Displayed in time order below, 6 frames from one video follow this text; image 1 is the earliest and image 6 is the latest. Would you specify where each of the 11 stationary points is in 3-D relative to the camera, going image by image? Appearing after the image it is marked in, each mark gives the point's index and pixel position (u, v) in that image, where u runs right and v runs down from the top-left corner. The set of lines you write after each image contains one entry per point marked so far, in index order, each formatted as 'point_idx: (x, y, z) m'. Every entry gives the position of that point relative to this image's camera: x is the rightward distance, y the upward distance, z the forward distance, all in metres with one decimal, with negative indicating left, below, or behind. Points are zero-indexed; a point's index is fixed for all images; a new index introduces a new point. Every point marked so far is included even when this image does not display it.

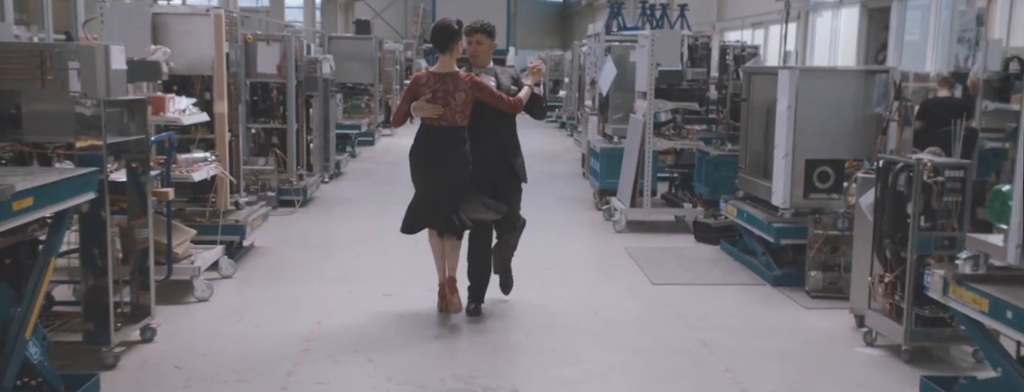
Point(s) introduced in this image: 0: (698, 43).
0: (+1.5, +1.2, +6.6) m
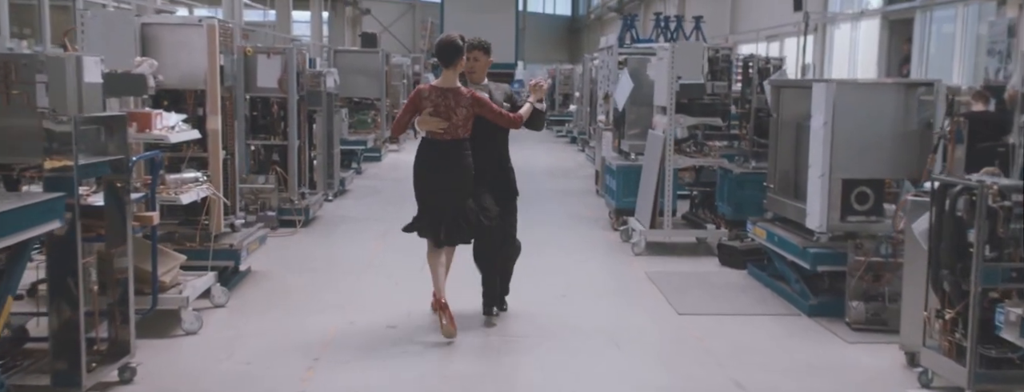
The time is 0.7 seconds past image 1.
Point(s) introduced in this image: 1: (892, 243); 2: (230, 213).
0: (+1.6, +1.1, +6.3) m
1: (+1.8, -0.2, +3.9) m
2: (-1.6, -0.1, +4.7) m
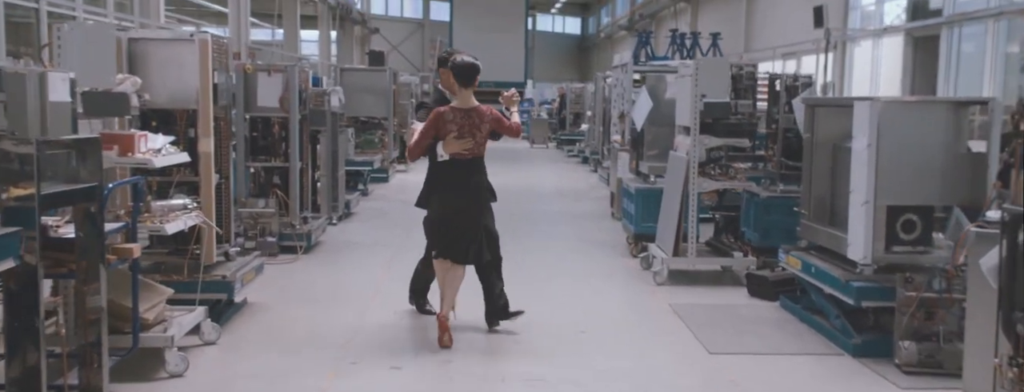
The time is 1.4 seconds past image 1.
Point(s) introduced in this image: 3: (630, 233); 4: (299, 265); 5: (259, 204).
0: (+1.7, +0.9, +6.0) m
1: (+1.9, -0.3, +3.6) m
2: (-1.5, -0.2, +4.4) m
3: (+0.9, -0.3, +6.2) m
4: (-1.5, -0.5, +5.7) m
5: (-1.8, -0.1, +5.9) m
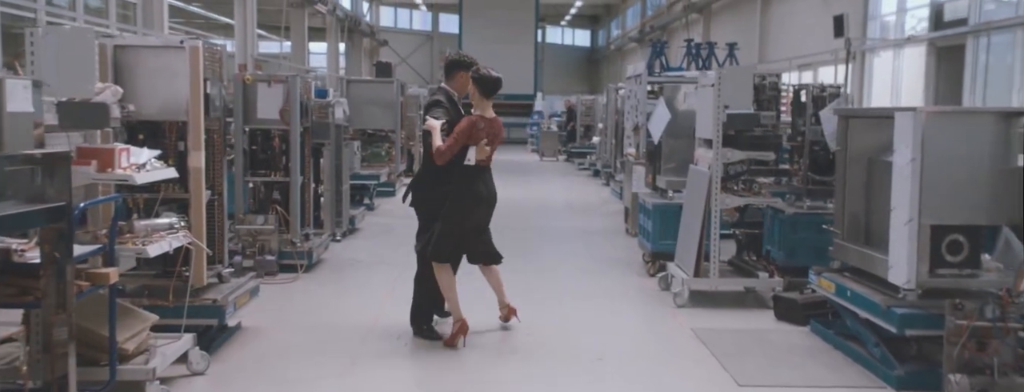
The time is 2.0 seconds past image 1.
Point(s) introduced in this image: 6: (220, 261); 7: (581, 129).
0: (+1.7, +0.8, +5.7) m
1: (+1.9, -0.4, +3.3) m
2: (-1.5, -0.3, +4.1) m
3: (+1.0, -0.4, +5.9) m
4: (-1.4, -0.6, +5.5) m
5: (-1.7, -0.2, +5.6) m
6: (-1.5, -0.3, +4.2) m
7: (+1.5, +1.5, +18.2) m
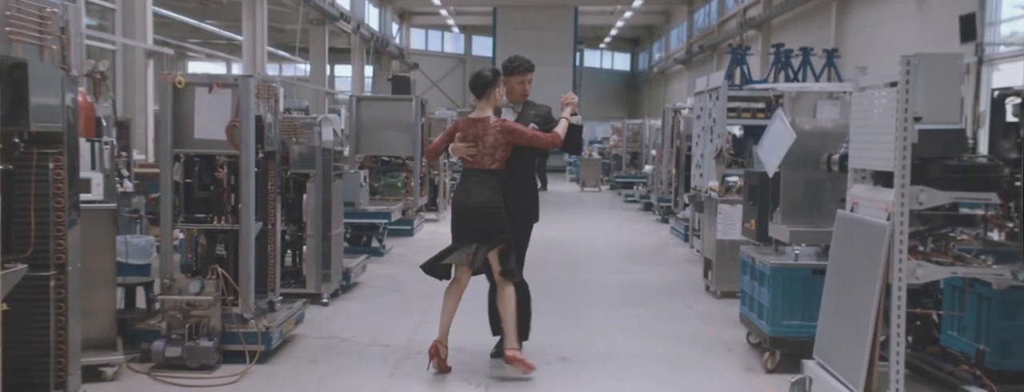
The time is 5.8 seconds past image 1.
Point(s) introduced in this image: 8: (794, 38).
0: (+2.0, +0.5, +3.8) m
1: (+2.1, -0.6, +1.4) m
2: (-1.3, -0.5, +2.4) m
3: (+1.2, -0.7, +4.1) m
4: (-1.2, -0.8, +3.7) m
5: (-1.5, -0.4, +3.9) m
6: (-1.3, -0.5, +2.4) m
7: (+2.3, +0.8, +16.3) m
8: (+5.0, +2.8, +14.7) m
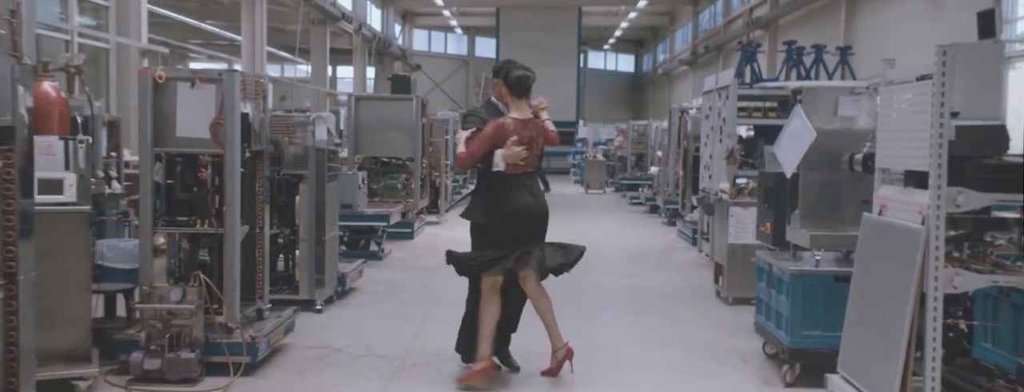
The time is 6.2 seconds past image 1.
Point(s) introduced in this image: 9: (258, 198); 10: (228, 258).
0: (+2.0, +0.5, +3.6) m
1: (+2.1, -0.6, +1.1) m
2: (-1.3, -0.5, +2.1) m
3: (+1.2, -0.7, +3.8) m
4: (-1.2, -0.9, +3.4) m
5: (-1.5, -0.4, +3.6) m
6: (-1.3, -0.5, +2.2) m
7: (+2.3, +0.7, +16.1) m
8: (+5.1, +2.8, +14.4) m
9: (-1.2, 0.0, +4.0) m
10: (-1.3, -0.3, +3.7) m
